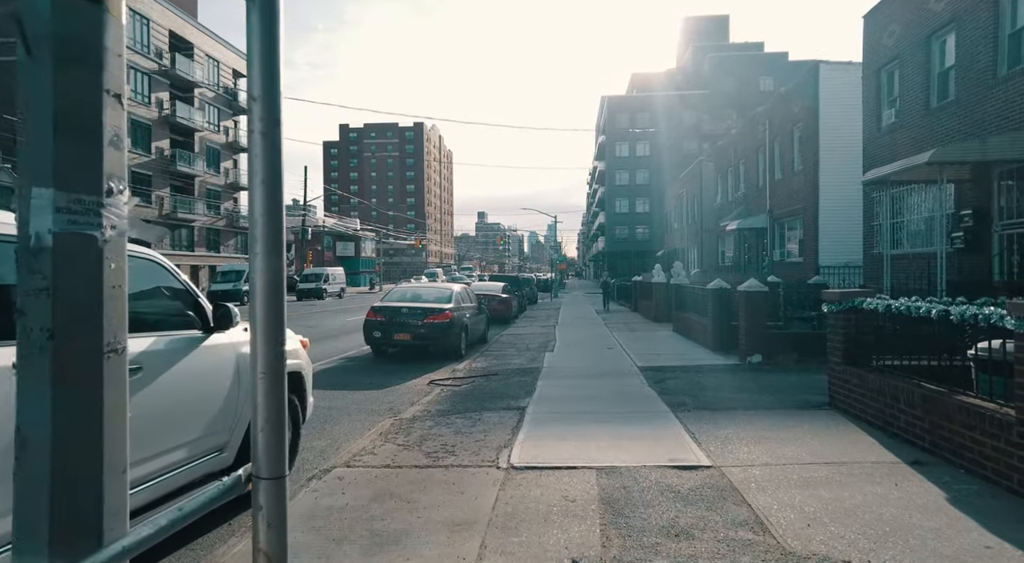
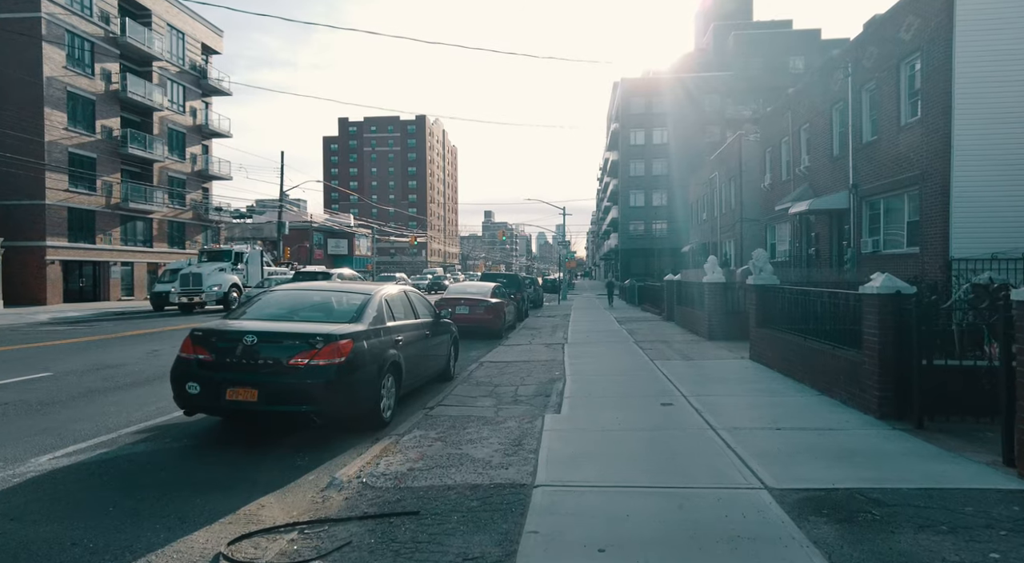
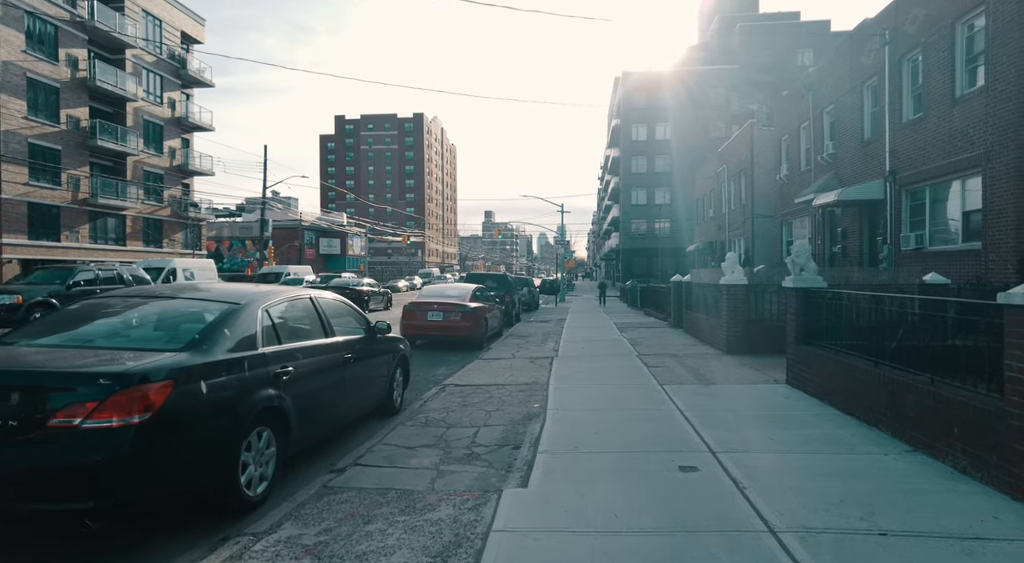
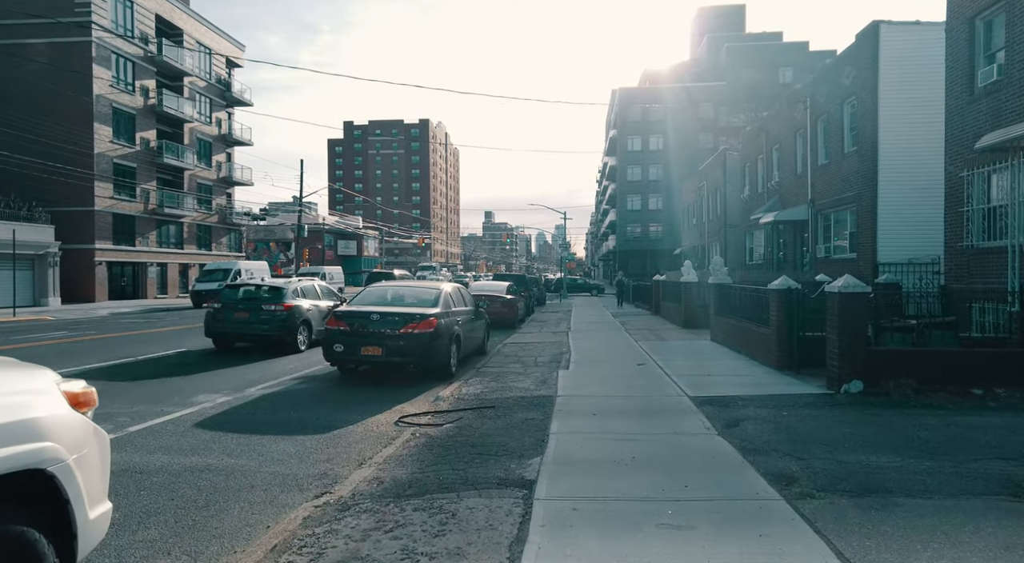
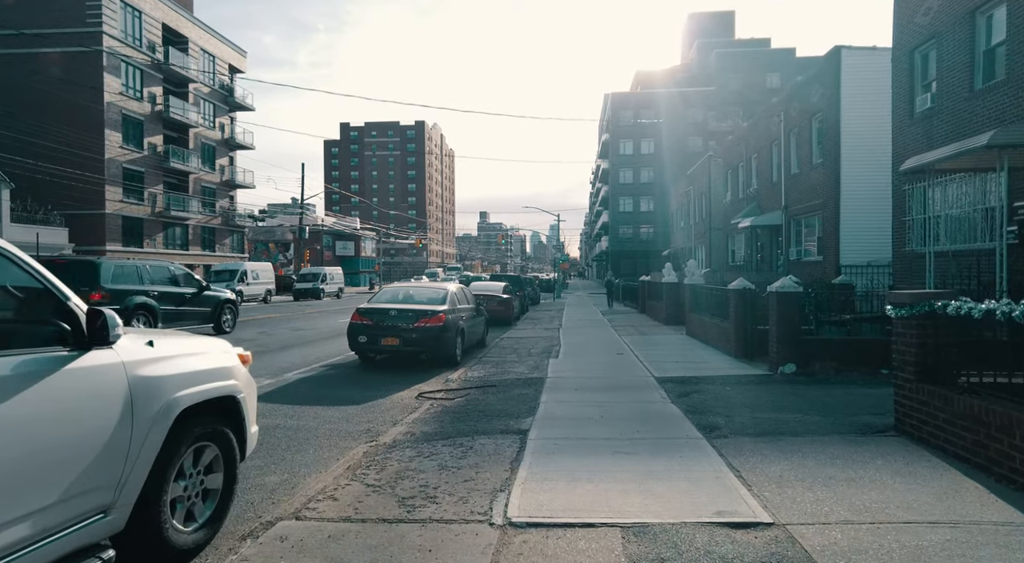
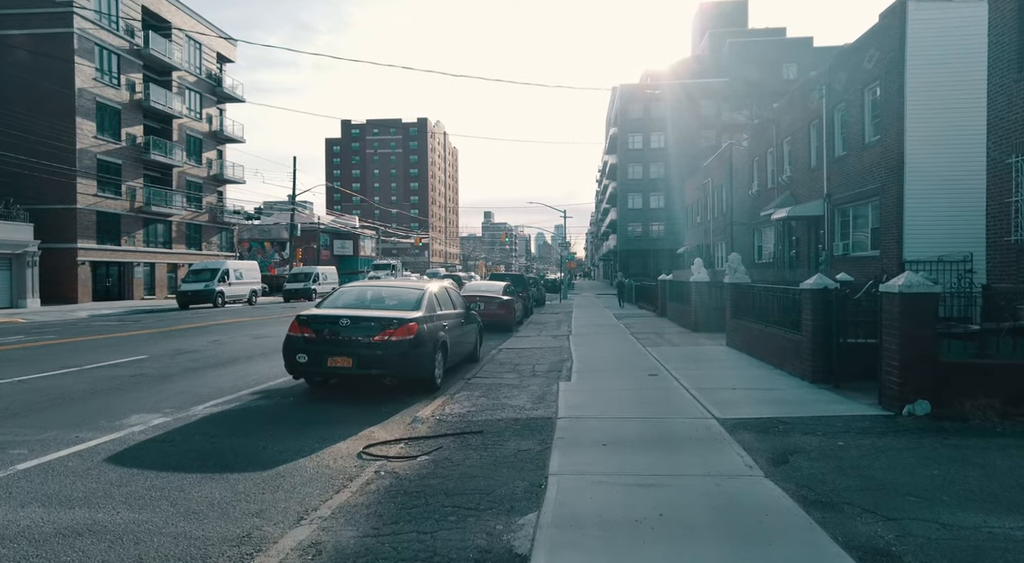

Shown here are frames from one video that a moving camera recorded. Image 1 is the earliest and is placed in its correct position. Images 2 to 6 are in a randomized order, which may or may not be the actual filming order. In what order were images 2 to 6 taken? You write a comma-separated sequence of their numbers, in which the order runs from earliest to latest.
5, 4, 6, 2, 3
